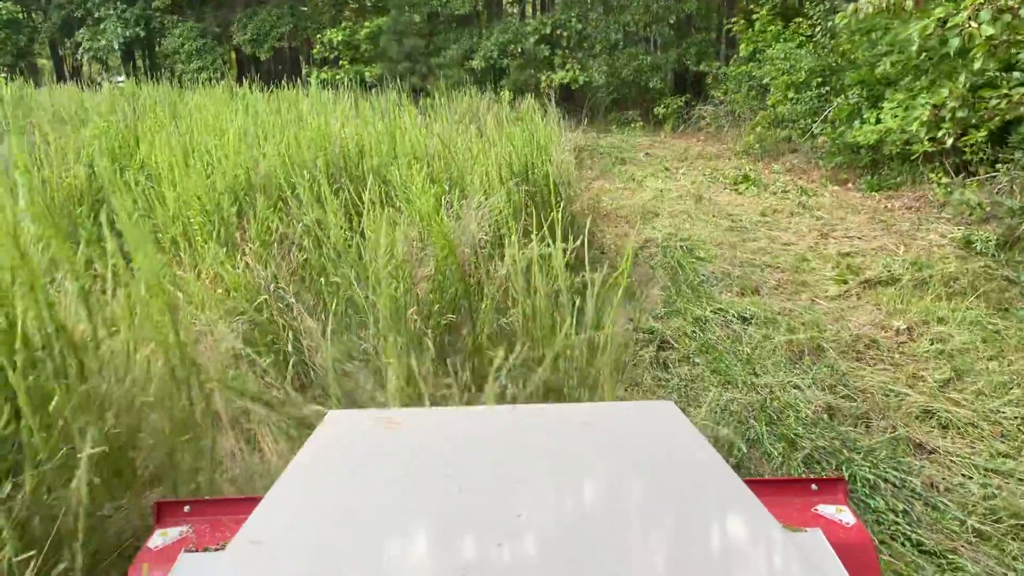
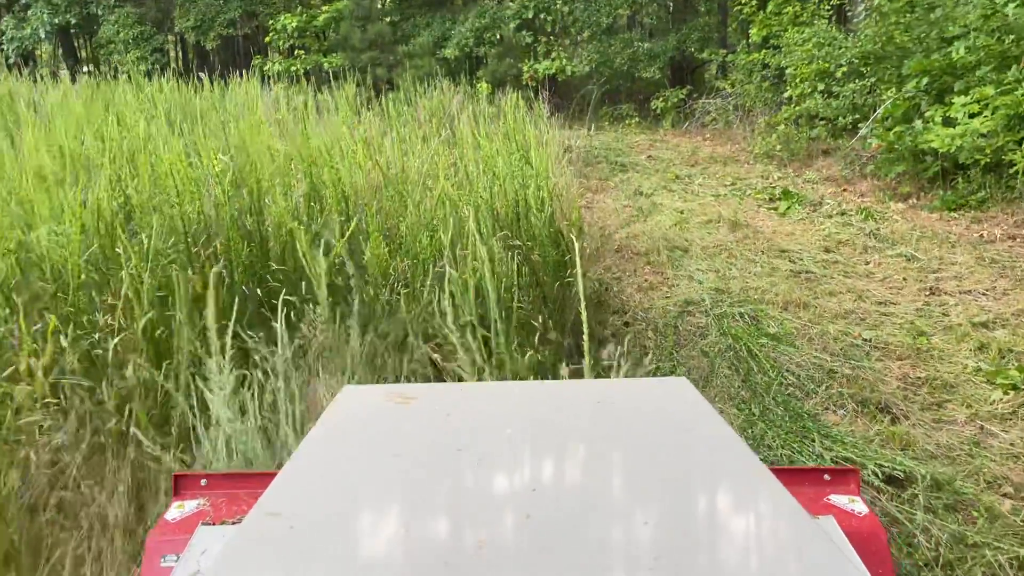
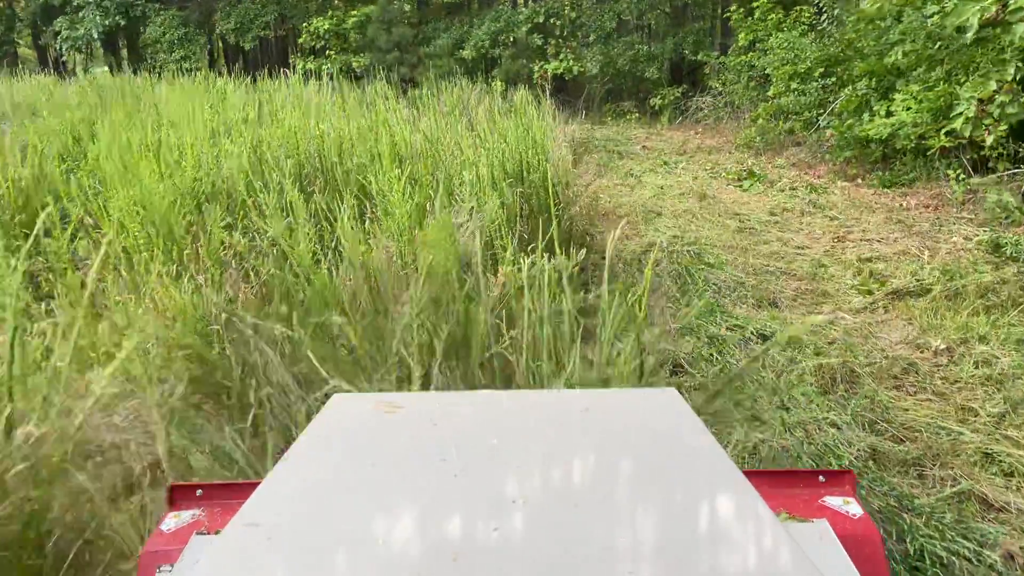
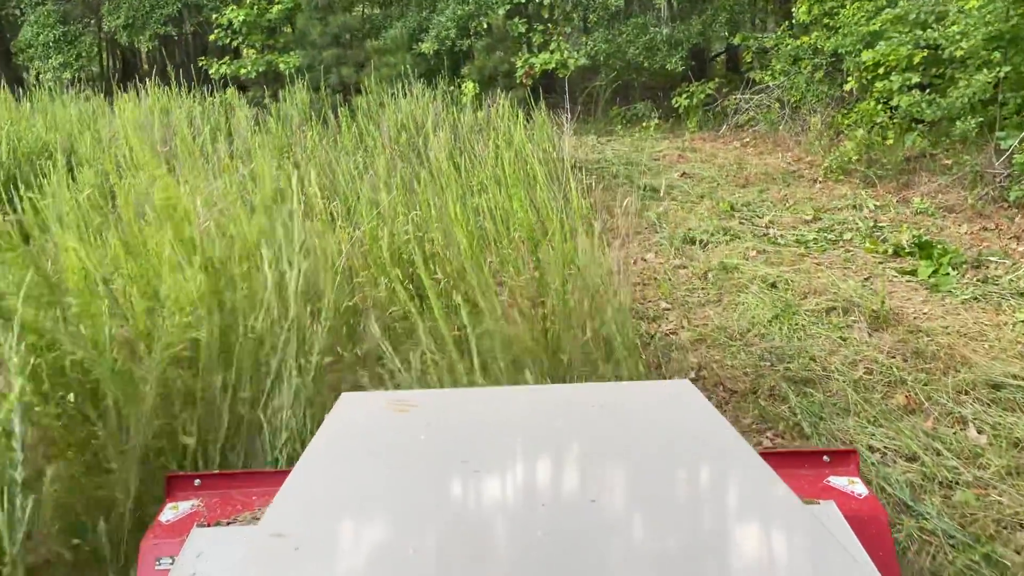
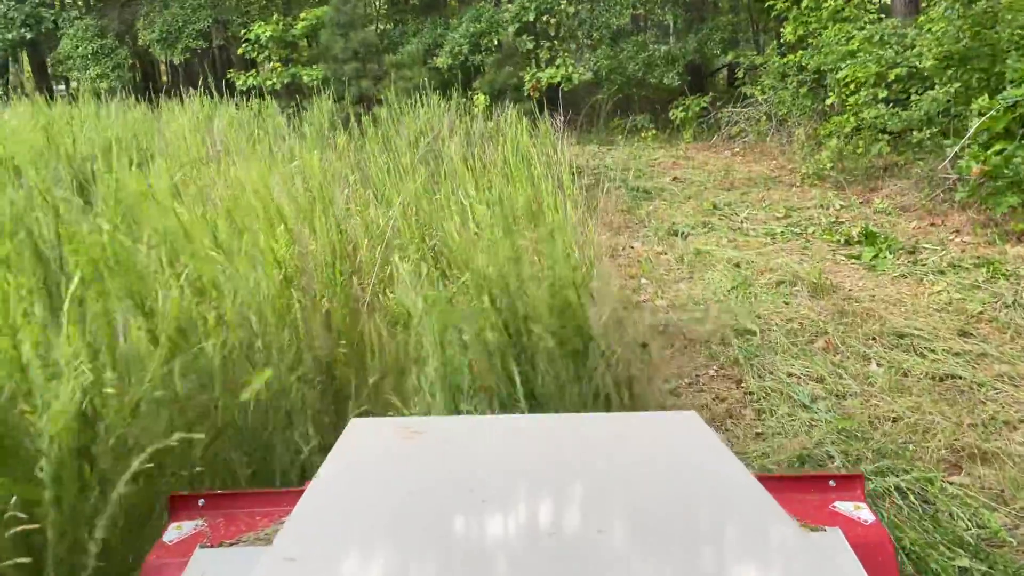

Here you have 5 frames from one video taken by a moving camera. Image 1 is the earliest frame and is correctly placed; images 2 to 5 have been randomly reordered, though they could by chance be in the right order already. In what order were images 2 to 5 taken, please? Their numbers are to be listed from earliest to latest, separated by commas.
3, 2, 5, 4
